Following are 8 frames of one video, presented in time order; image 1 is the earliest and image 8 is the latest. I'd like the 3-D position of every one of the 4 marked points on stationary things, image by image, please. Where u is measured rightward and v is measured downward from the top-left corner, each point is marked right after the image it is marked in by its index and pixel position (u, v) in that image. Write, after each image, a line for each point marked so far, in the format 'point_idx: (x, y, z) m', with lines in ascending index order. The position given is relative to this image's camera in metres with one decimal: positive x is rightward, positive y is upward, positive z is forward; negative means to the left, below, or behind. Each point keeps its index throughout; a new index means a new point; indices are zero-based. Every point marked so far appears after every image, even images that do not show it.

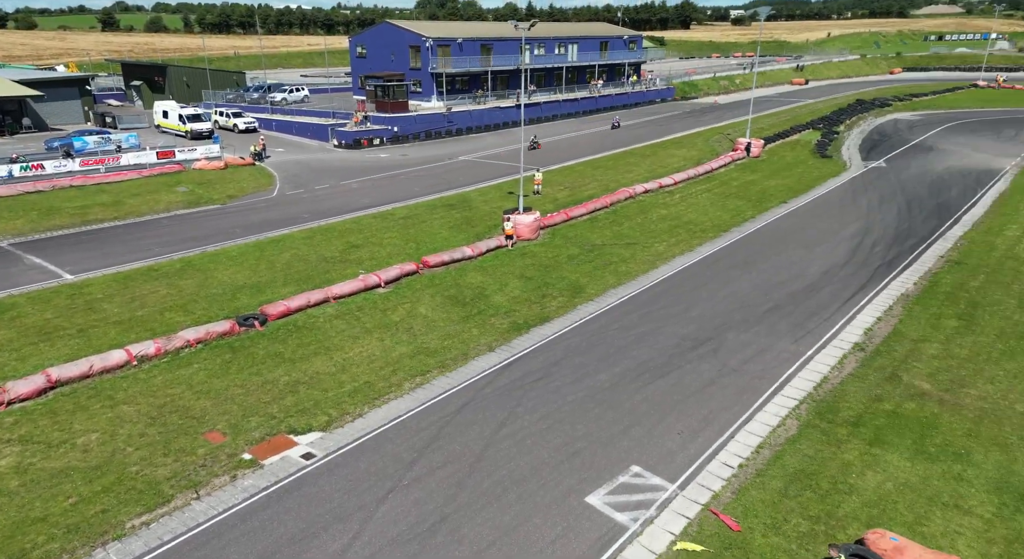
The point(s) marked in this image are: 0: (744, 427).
0: (+5.1, -3.2, +14.5) m
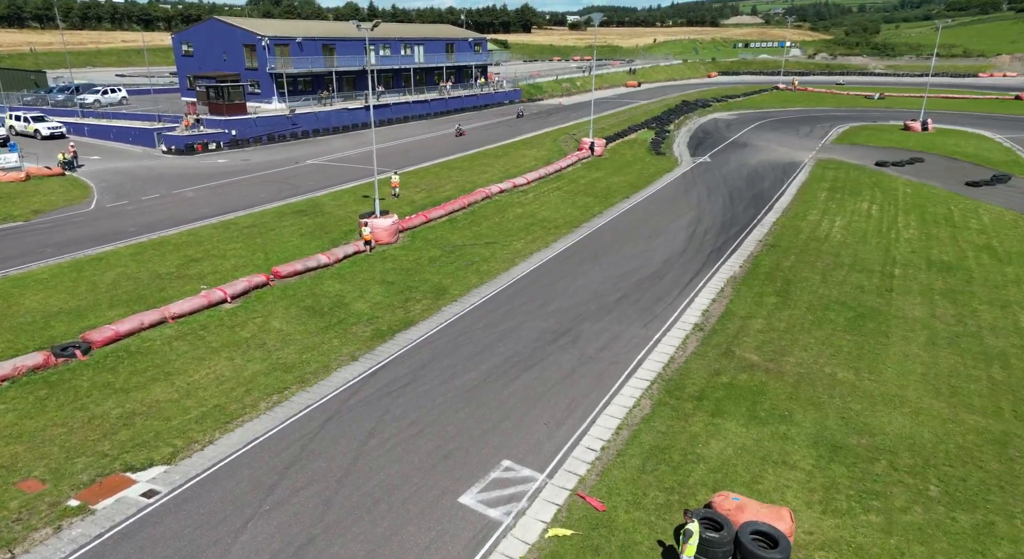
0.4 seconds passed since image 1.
0: (+2.2, -3.0, +15.3) m
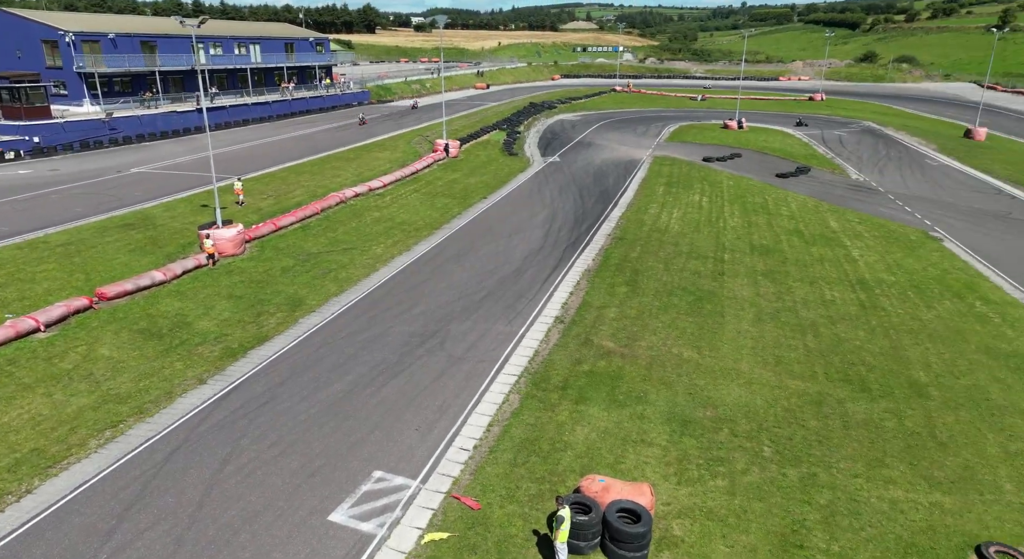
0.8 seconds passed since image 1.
0: (-0.9, -3.0, +15.5) m
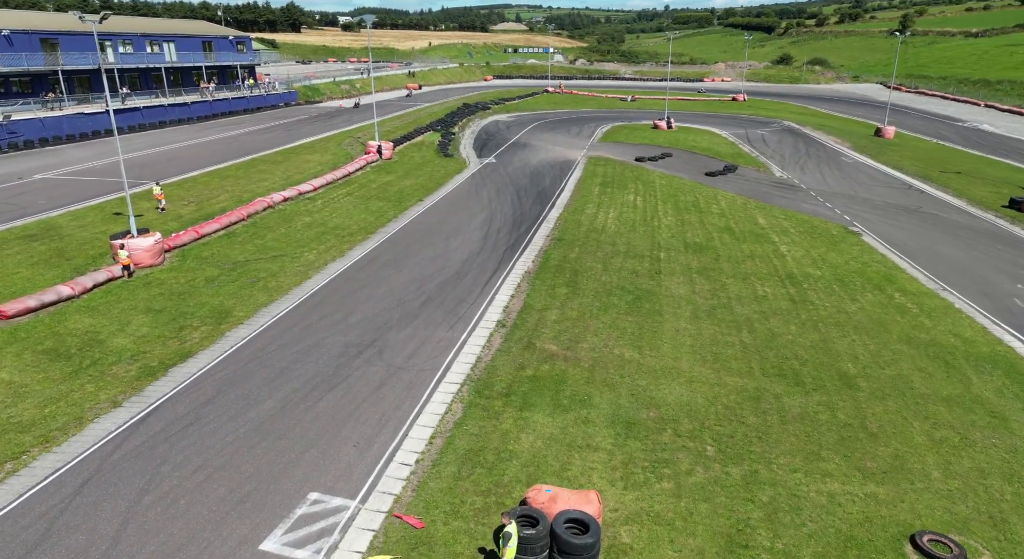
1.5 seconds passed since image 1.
0: (-2.2, -3.2, +14.9) m
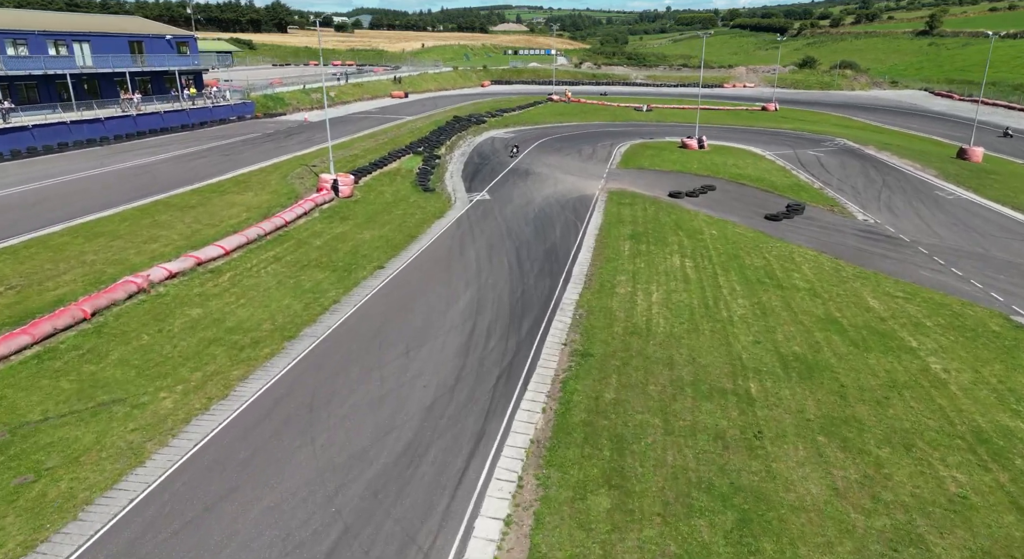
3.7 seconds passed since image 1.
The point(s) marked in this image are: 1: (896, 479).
0: (-2.3, -6.8, +4.2) m
1: (+7.8, -4.1, +13.6) m
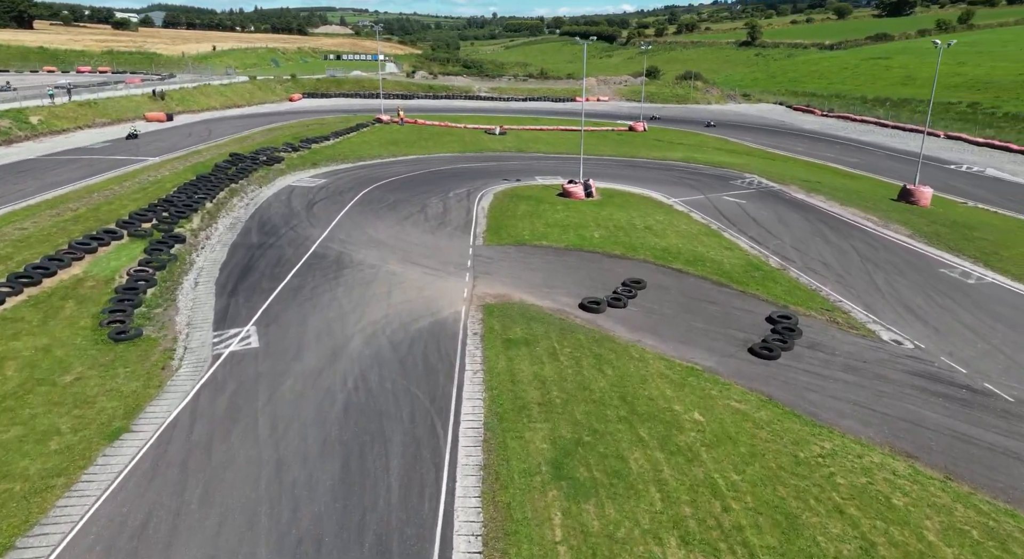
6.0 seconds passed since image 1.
0: (-0.1, -12.6, -13.0) m
1: (+7.4, -9.4, -1.6) m
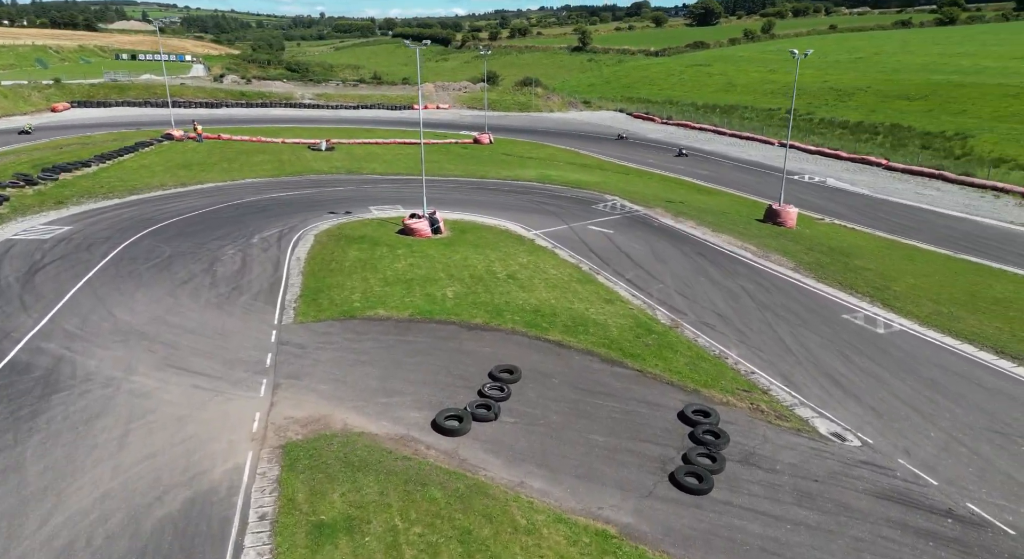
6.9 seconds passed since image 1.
0: (+4.3, -15.0, -19.7) m
1: (+8.9, -11.5, -7.0) m
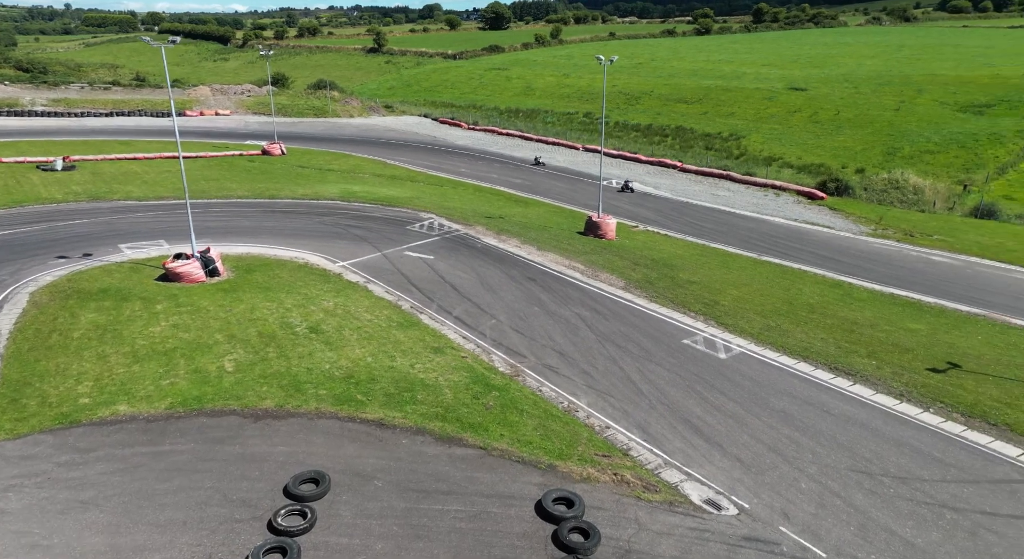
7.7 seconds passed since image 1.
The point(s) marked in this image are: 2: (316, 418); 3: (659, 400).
0: (+11.5, -15.8, -21.8) m
1: (+12.1, -12.1, -8.2) m
2: (-4.7, -3.2, +15.7) m
3: (+4.2, -3.5, +18.2) m
